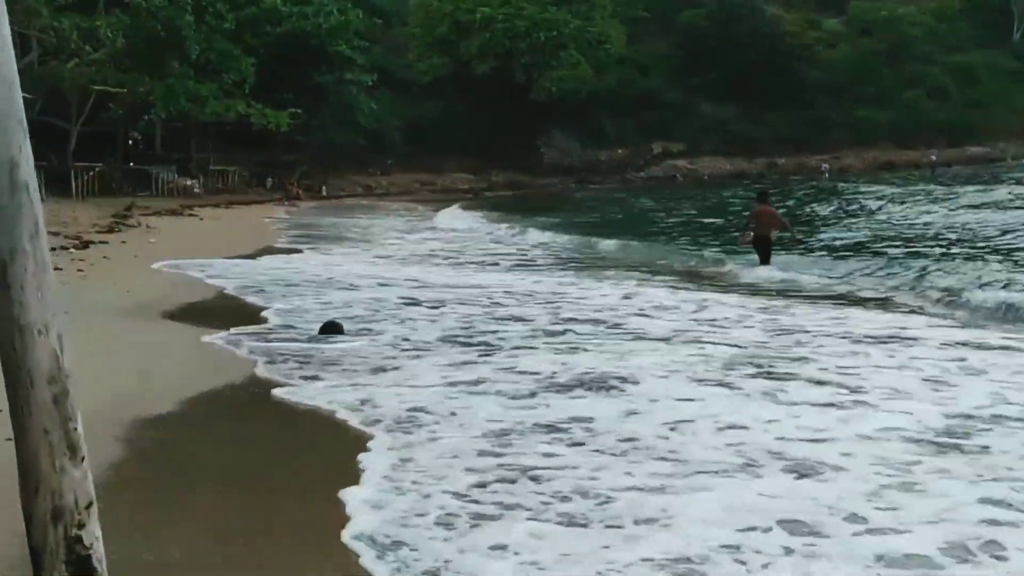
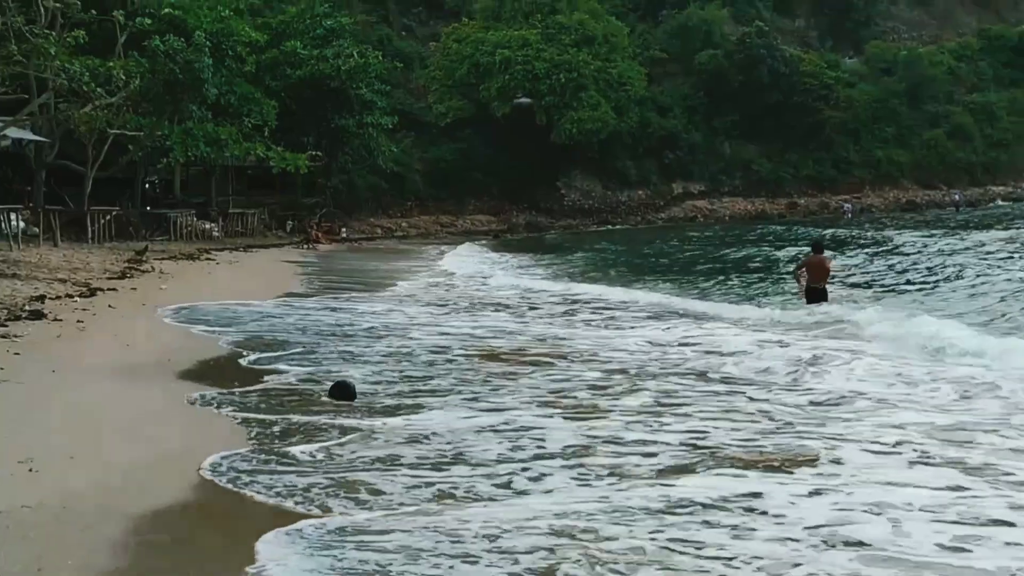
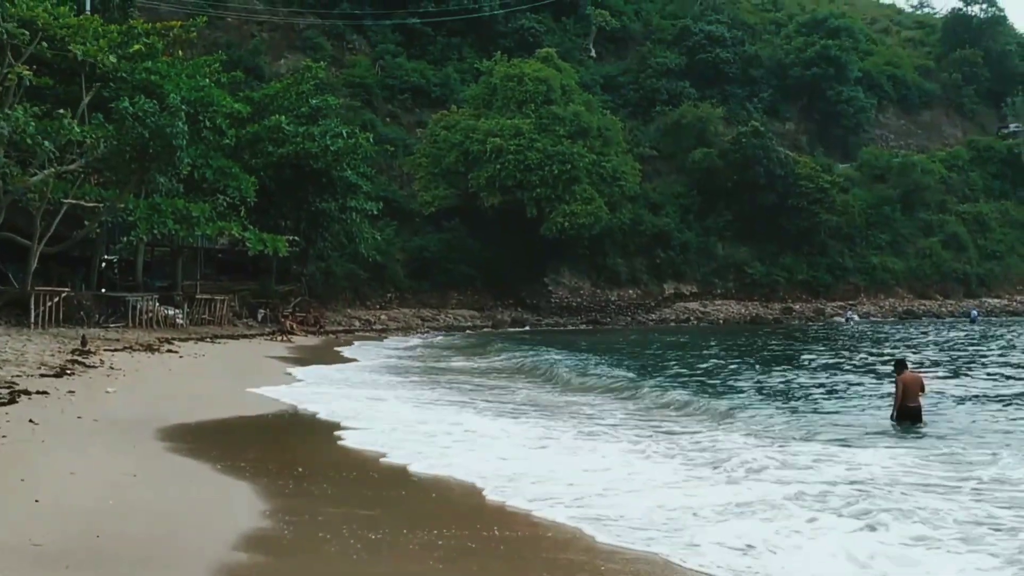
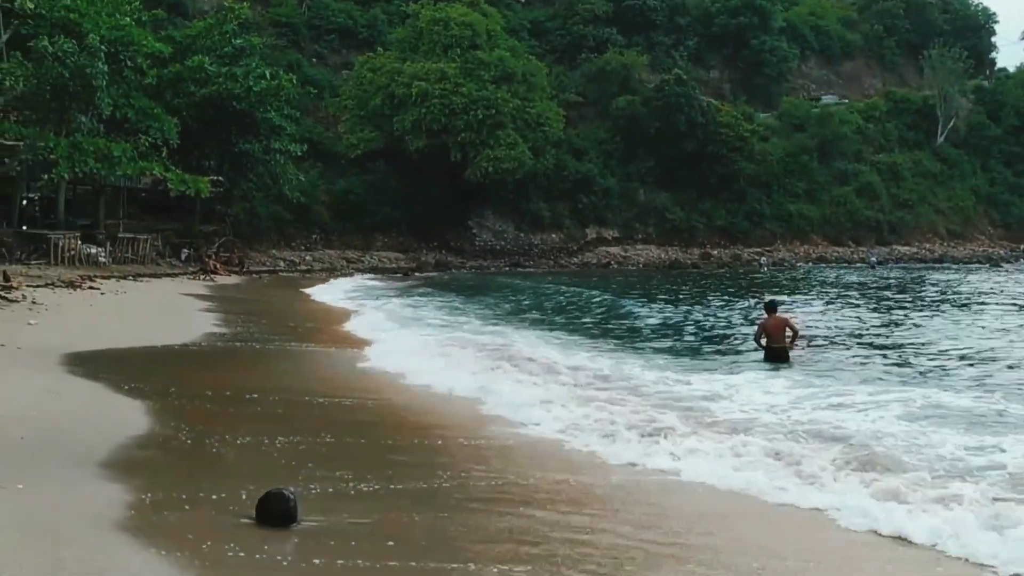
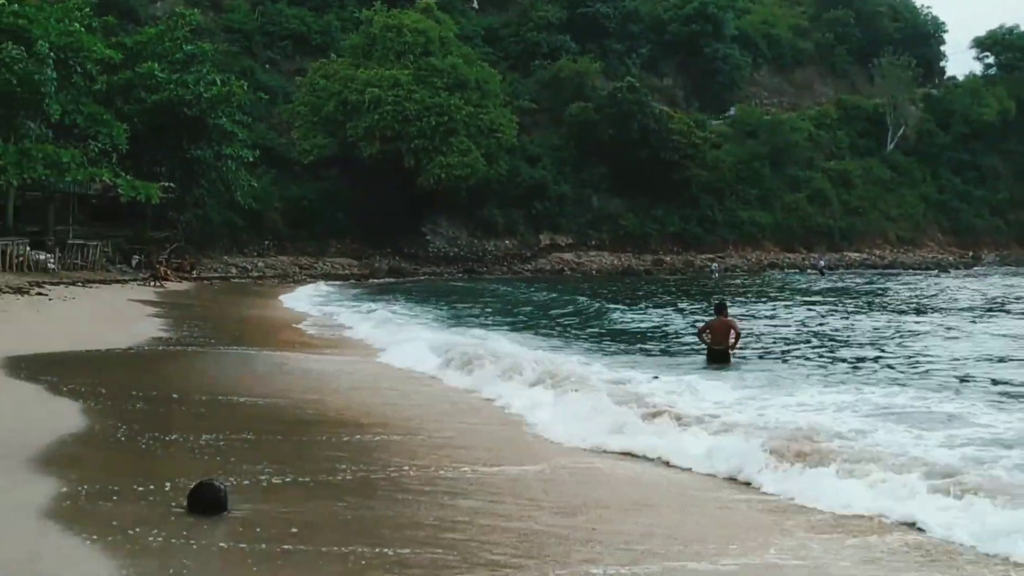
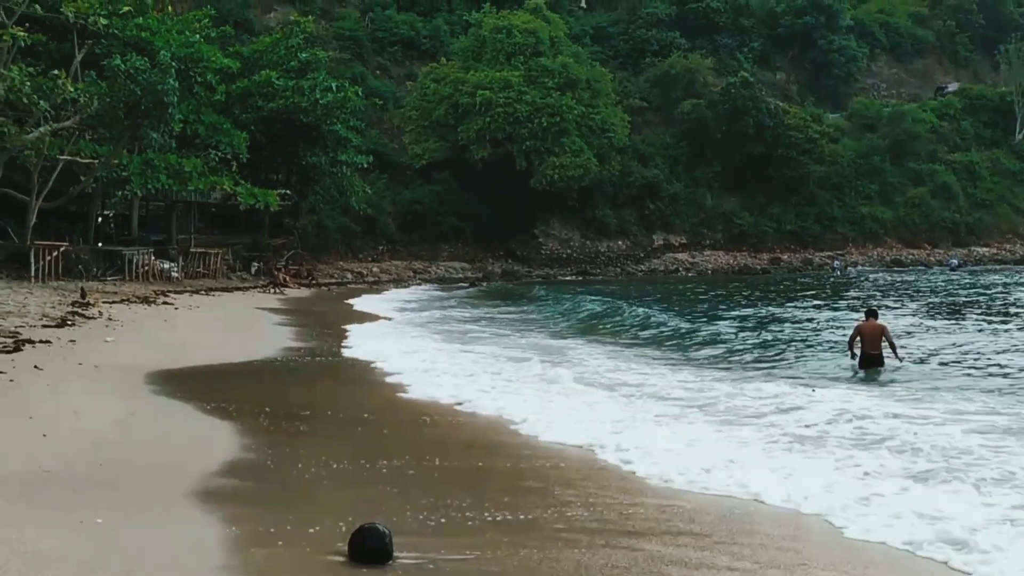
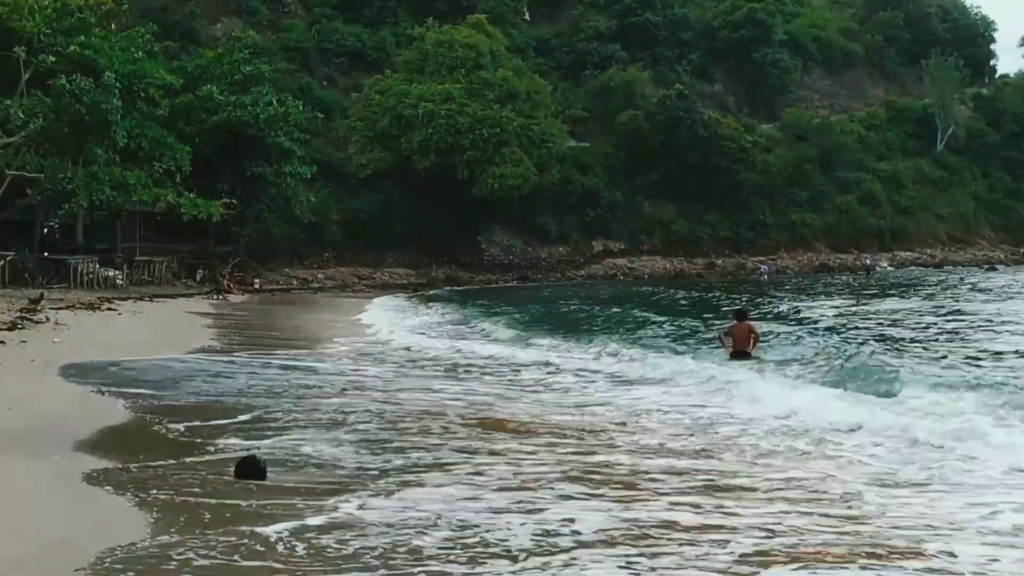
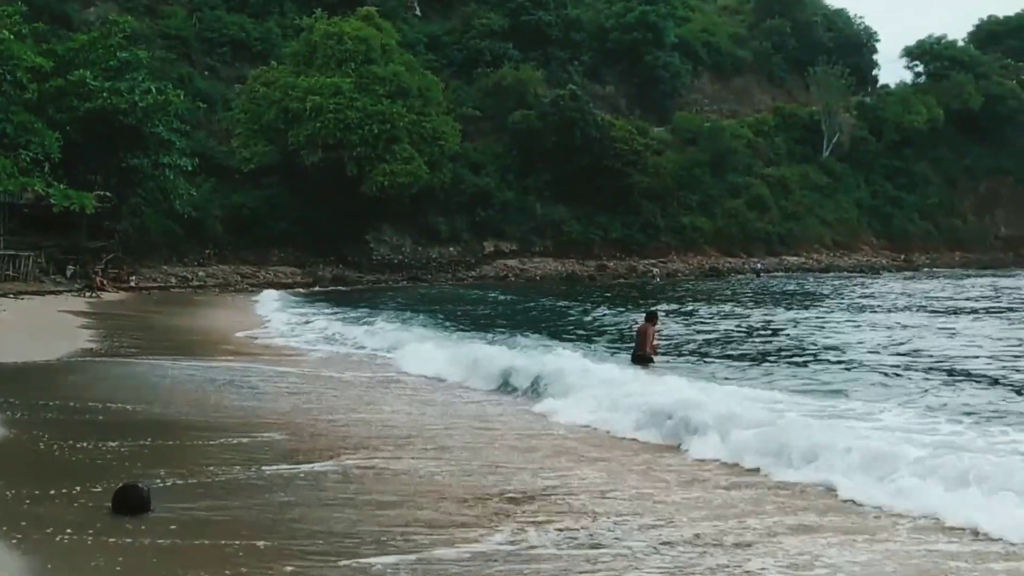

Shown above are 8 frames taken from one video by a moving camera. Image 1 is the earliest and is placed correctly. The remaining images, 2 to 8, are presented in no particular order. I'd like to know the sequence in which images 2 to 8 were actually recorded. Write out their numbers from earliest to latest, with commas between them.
2, 7, 8, 5, 4, 6, 3
